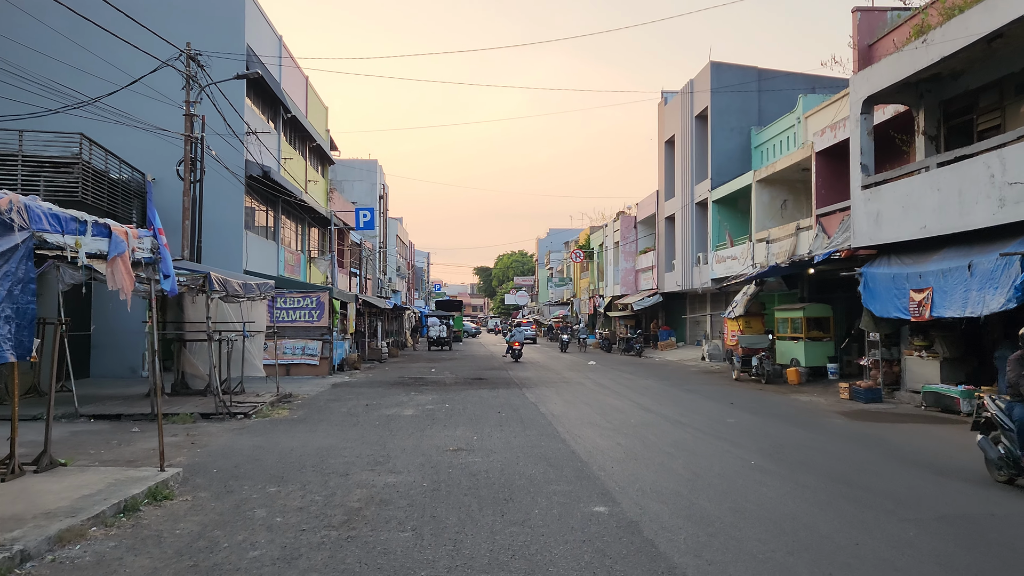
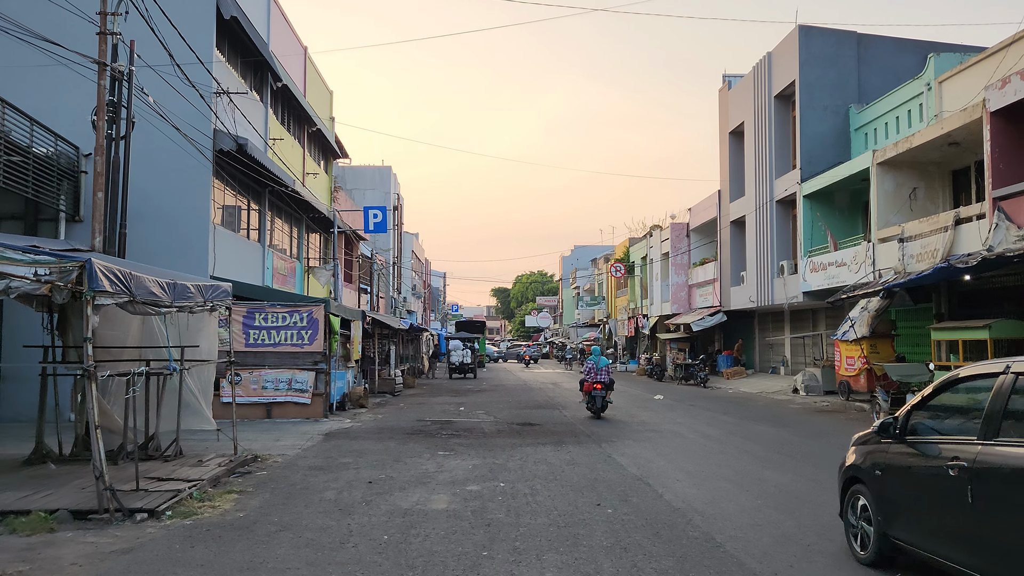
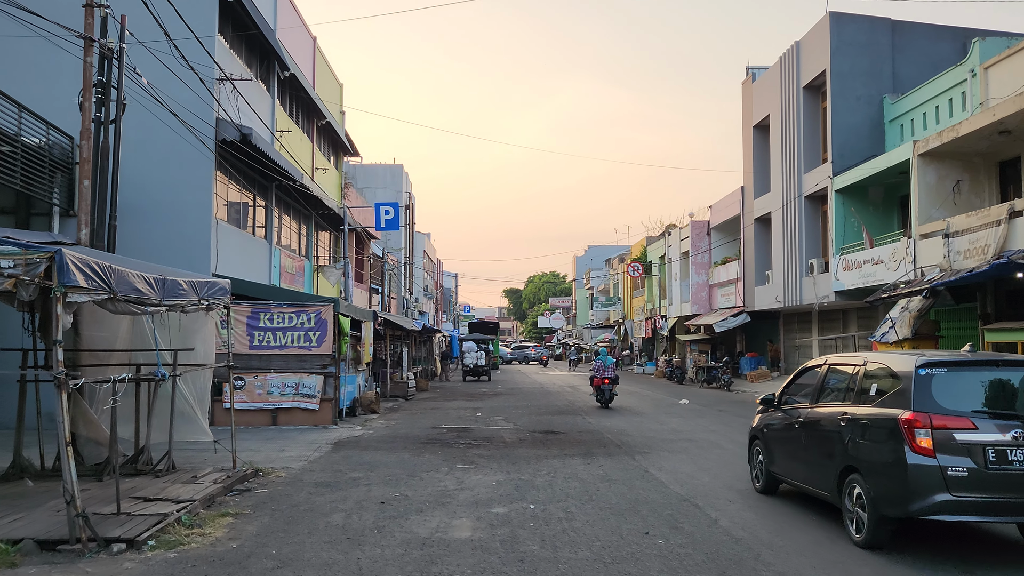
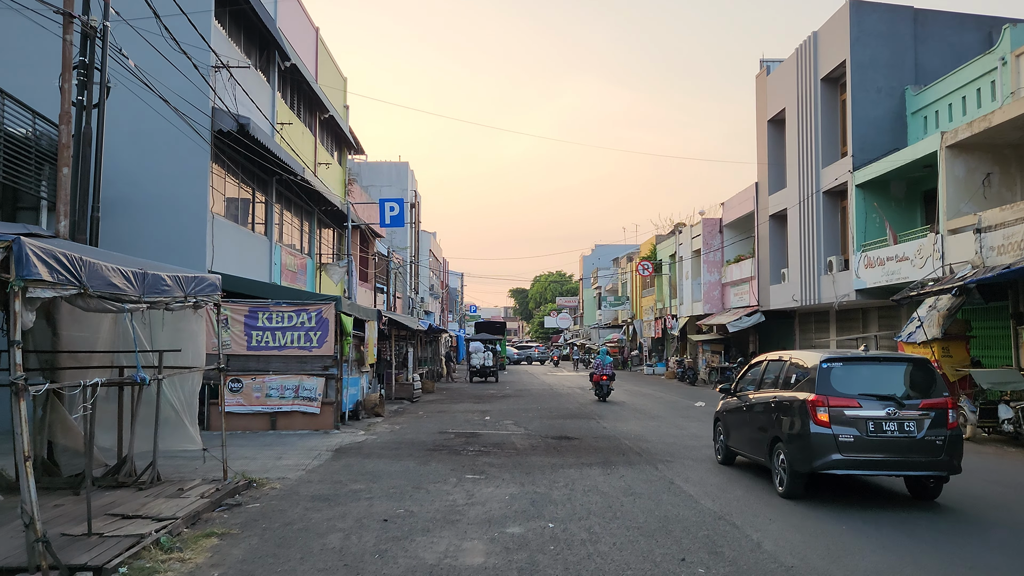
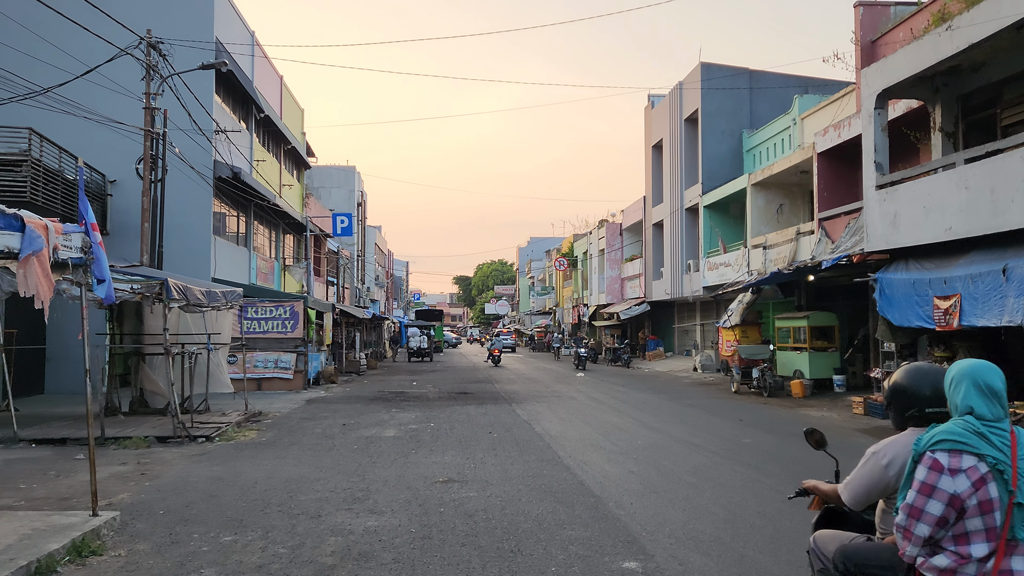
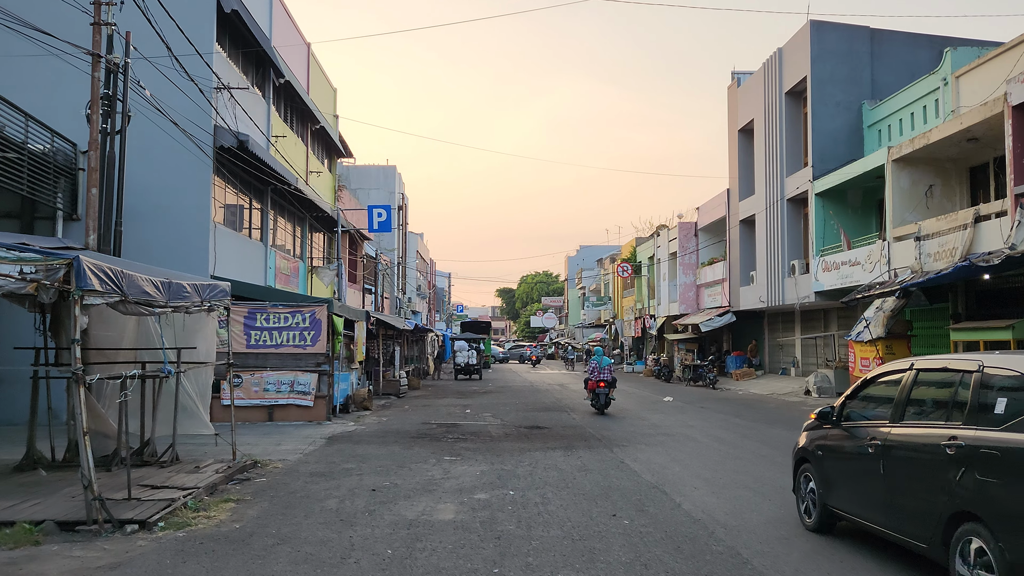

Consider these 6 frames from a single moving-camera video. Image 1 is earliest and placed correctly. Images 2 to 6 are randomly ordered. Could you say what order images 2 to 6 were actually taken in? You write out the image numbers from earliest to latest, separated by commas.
5, 2, 6, 3, 4
